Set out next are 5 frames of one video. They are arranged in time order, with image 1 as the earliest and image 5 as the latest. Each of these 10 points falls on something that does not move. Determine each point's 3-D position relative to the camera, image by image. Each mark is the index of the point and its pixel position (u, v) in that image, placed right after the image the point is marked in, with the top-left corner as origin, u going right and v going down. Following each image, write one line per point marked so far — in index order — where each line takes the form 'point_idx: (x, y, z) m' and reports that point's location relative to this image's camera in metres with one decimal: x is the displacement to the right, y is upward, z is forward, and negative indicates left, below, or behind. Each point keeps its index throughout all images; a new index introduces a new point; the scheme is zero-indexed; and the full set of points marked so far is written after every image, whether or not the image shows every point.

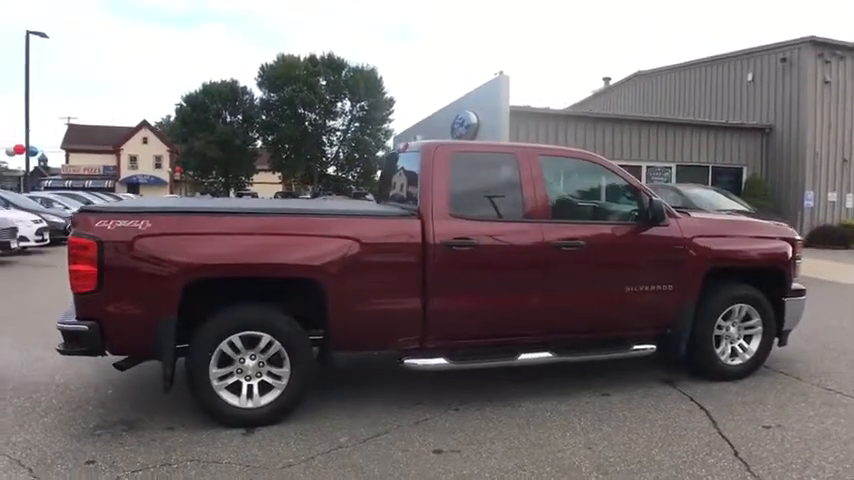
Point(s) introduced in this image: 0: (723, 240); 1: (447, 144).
0: (+2.6, 0.0, +5.8) m
1: (+0.1, +0.8, +5.3) m
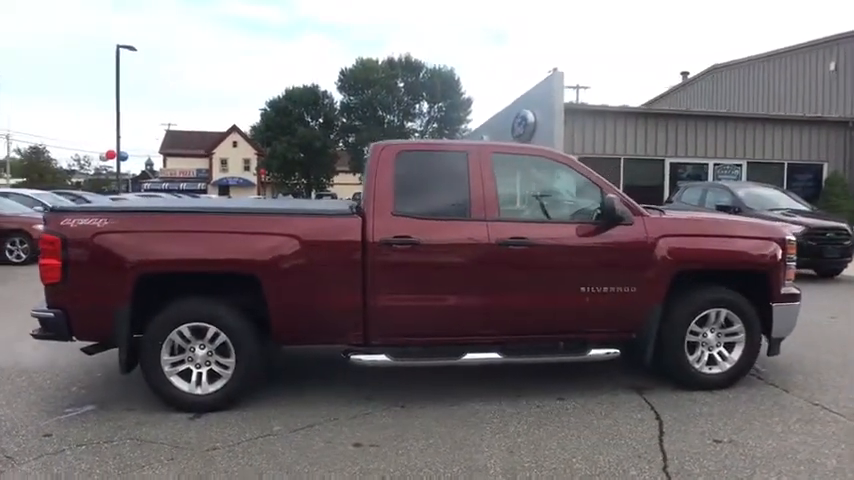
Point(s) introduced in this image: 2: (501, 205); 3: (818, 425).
0: (+2.2, 0.0, +5.5) m
1: (-0.3, +0.8, +5.4) m
2: (+0.6, +0.3, +5.4) m
3: (+2.9, -1.4, +4.9) m
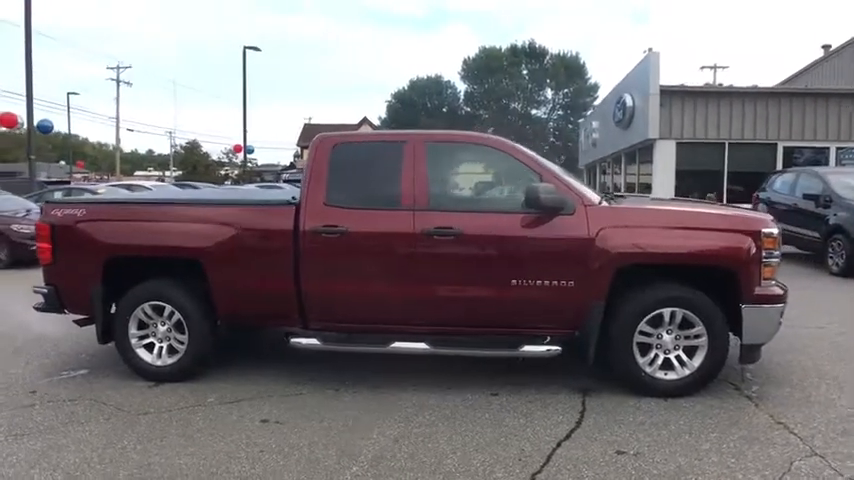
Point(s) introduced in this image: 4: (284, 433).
0: (+1.7, +0.1, +5.0) m
1: (-0.8, +0.9, +5.5) m
2: (+0.1, +0.4, +5.3) m
3: (+2.2, -1.4, +4.3) m
4: (-1.0, -1.4, +4.6) m
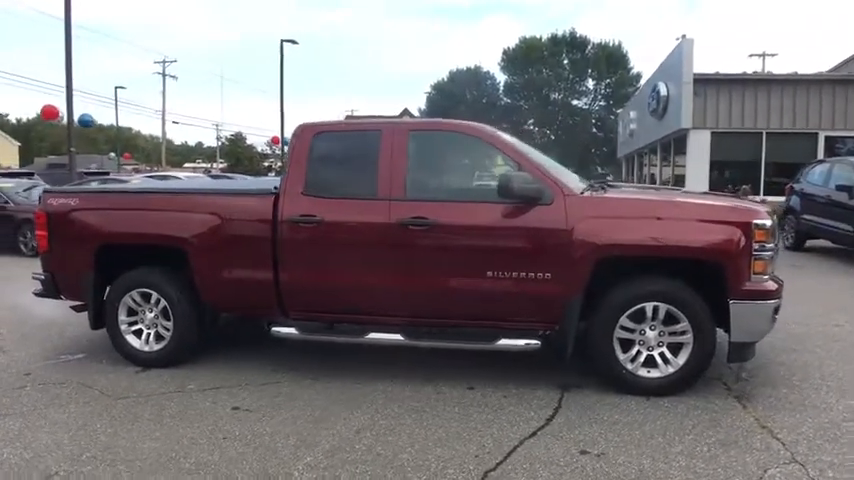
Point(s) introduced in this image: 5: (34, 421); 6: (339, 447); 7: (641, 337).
0: (+1.5, +0.1, +4.8) m
1: (-0.9, +1.0, +5.5) m
2: (-0.1, +0.4, +5.2) m
3: (+1.9, -1.3, +4.1) m
4: (-1.2, -1.3, +4.6) m
5: (-2.8, -1.3, +4.8) m
6: (-0.6, -1.3, +4.2) m
7: (+1.6, -0.7, +4.9) m
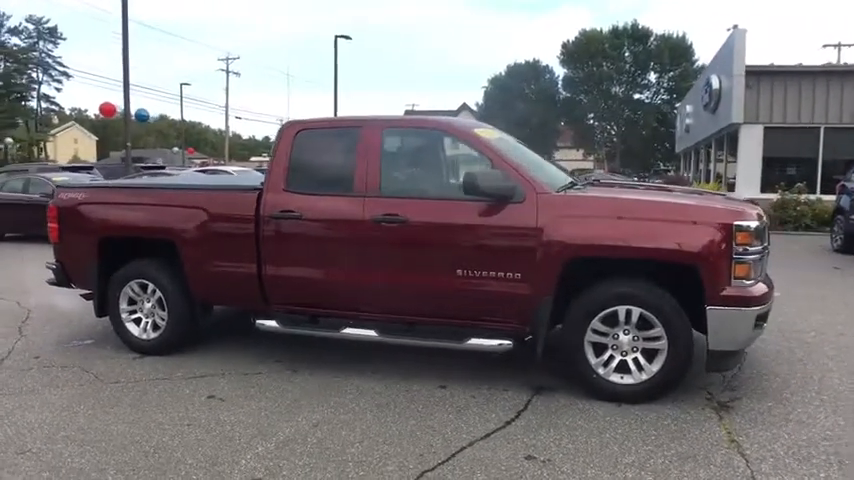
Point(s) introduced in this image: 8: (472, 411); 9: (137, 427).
0: (+1.2, +0.1, +4.7) m
1: (-1.1, +1.0, +5.6) m
2: (-0.3, +0.5, +5.2) m
3: (+1.6, -1.3, +3.9) m
4: (-1.5, -1.2, +4.8) m
5: (-3.1, -1.2, +5.1) m
6: (-0.9, -1.3, +4.3) m
7: (+1.4, -0.7, +4.7) m
8: (+0.3, -1.2, +4.6) m
9: (-2.0, -1.3, +4.6) m
